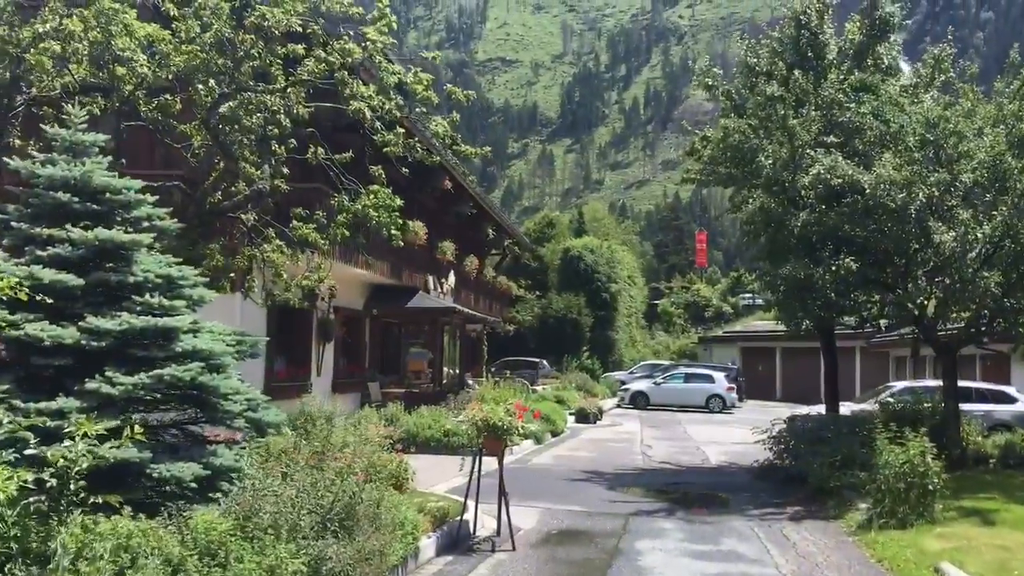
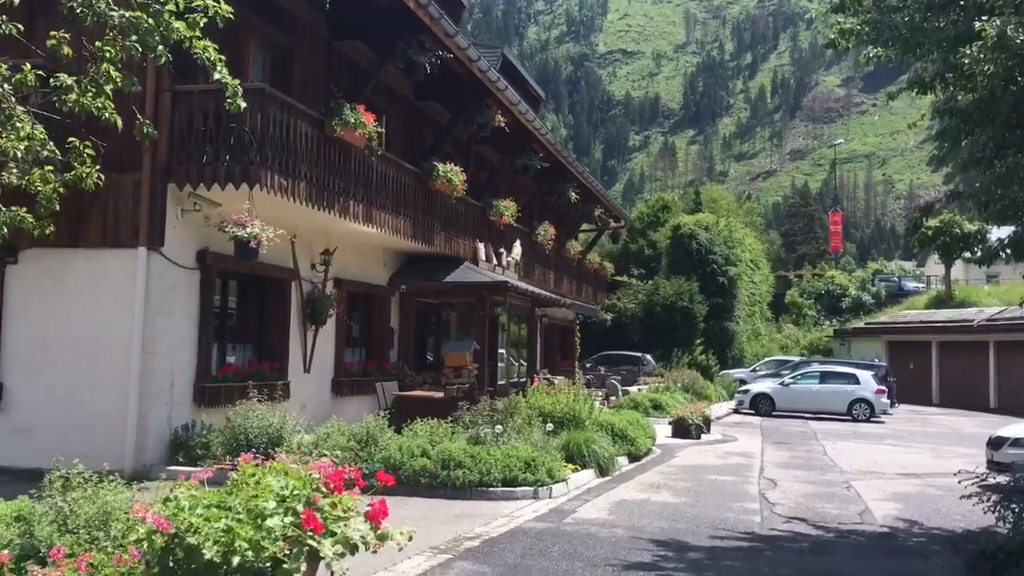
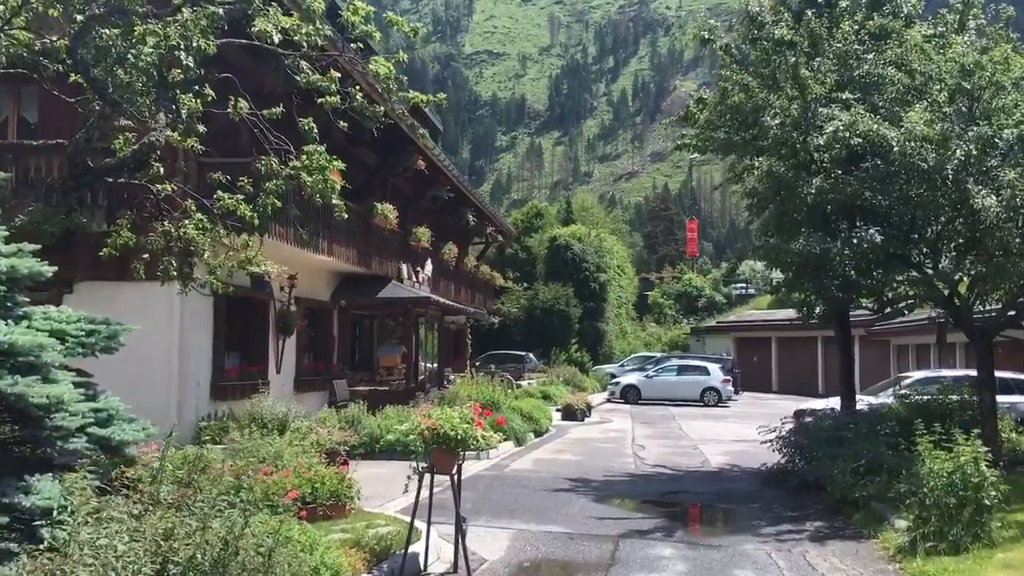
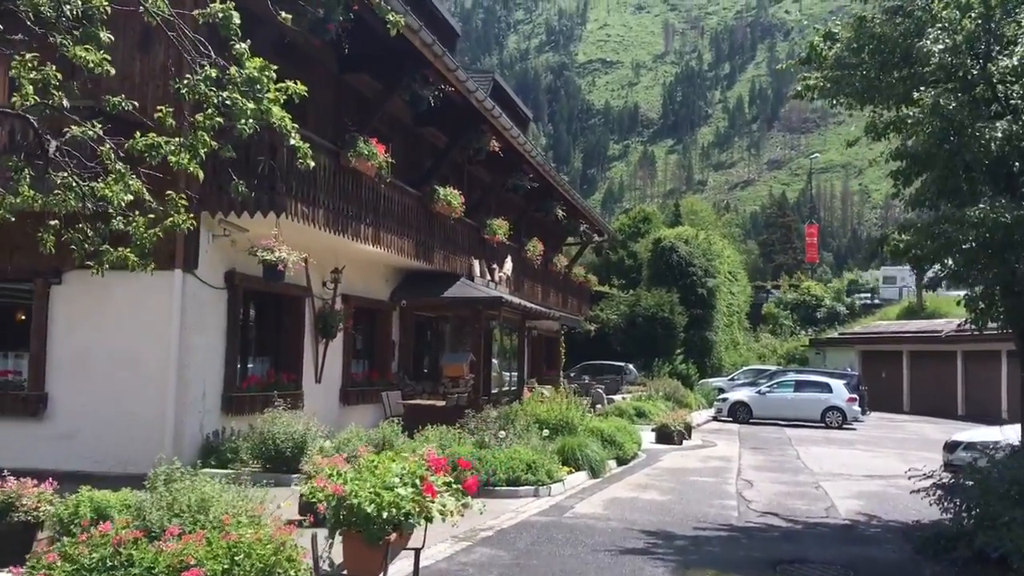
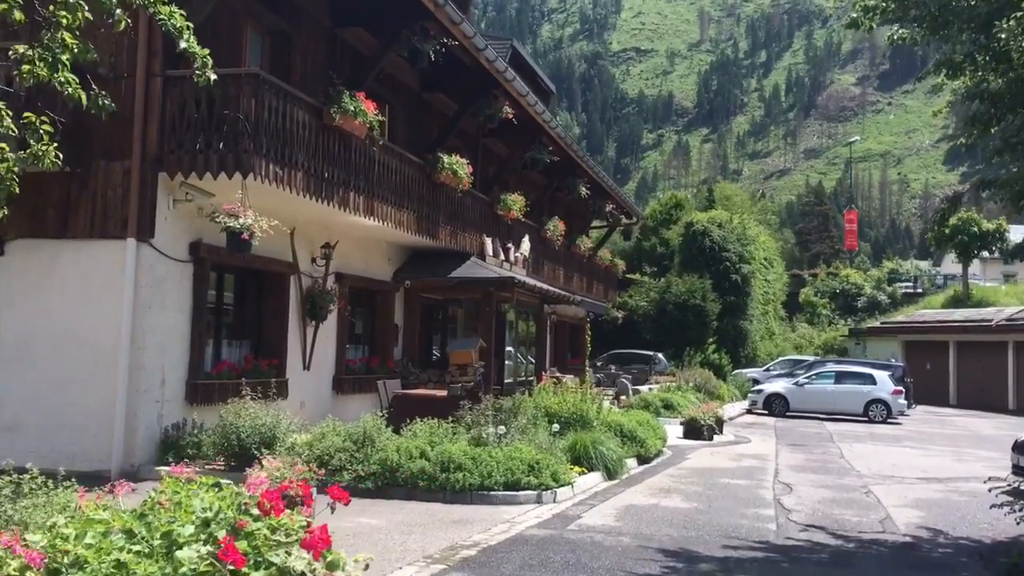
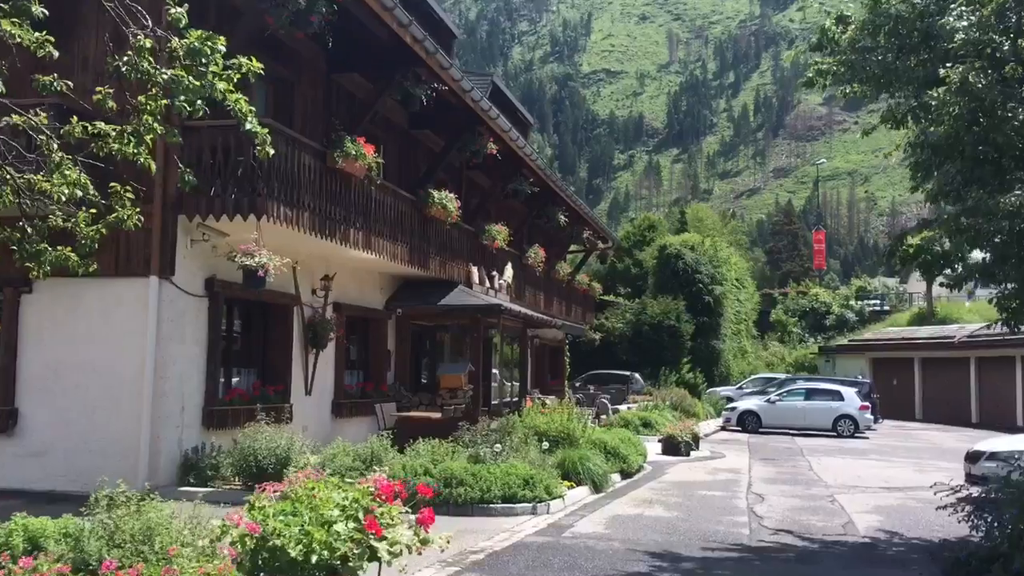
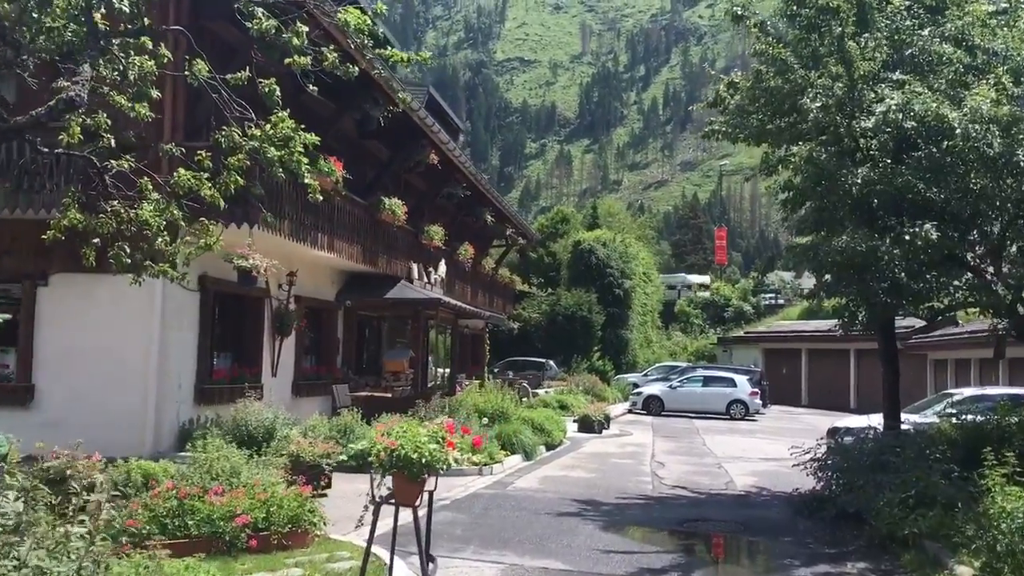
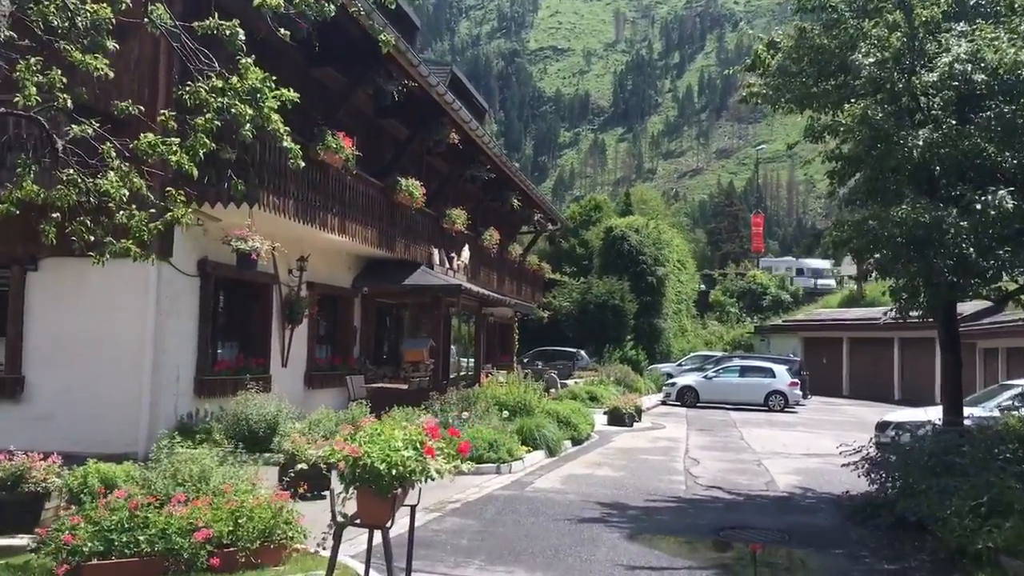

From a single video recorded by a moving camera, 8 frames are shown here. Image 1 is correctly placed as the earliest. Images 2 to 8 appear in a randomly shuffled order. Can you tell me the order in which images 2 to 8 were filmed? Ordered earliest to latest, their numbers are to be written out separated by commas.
3, 7, 8, 4, 6, 2, 5
